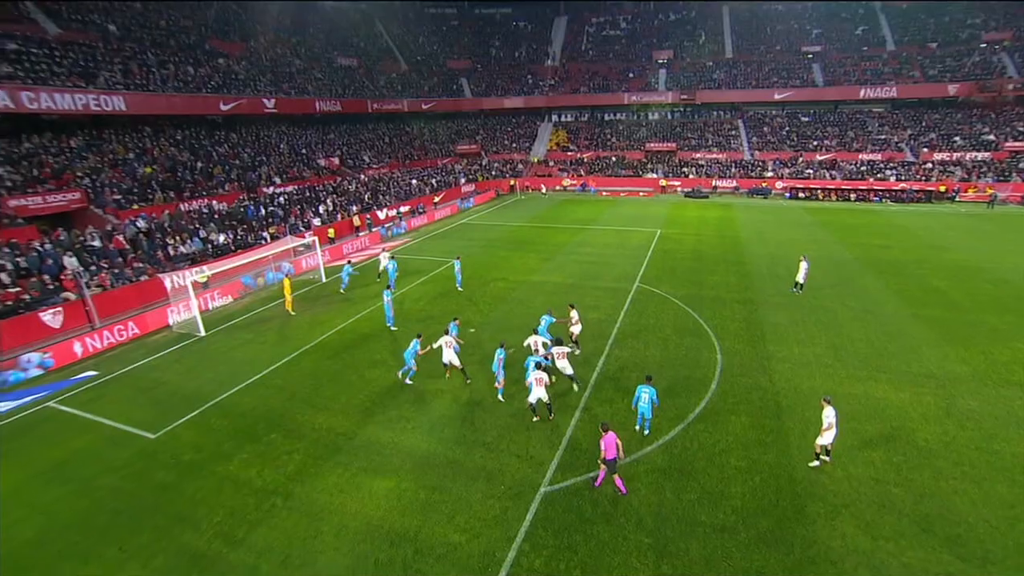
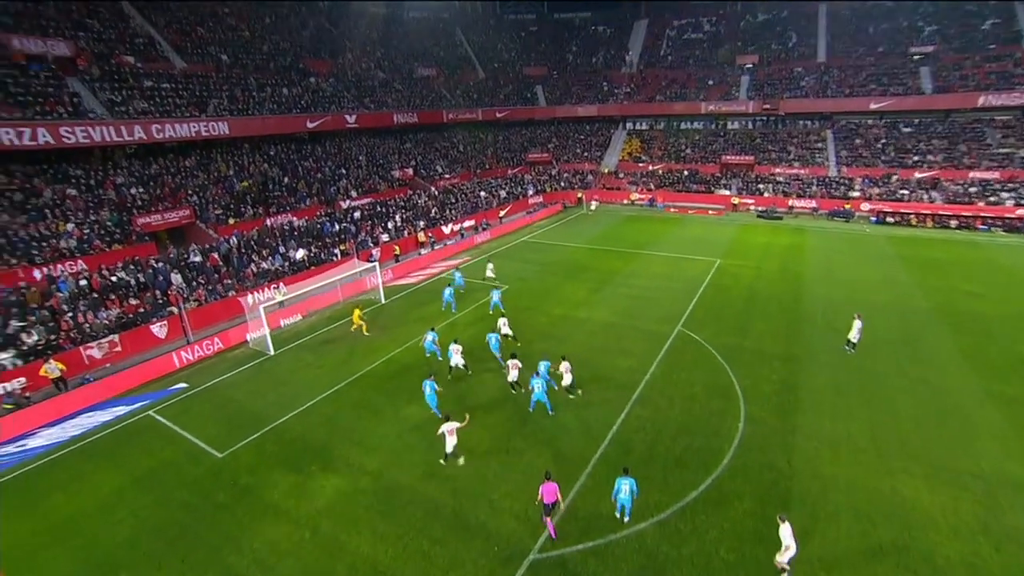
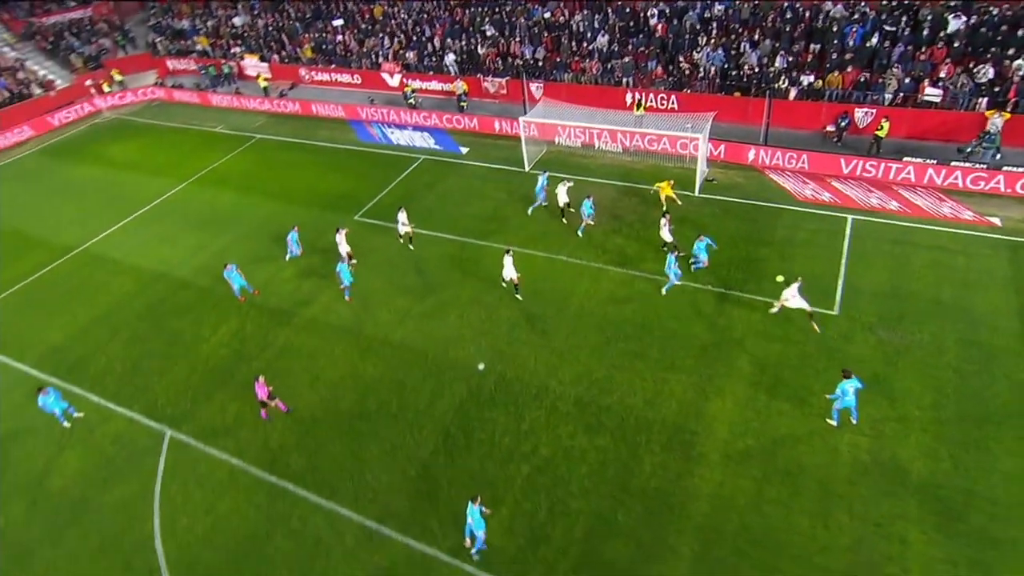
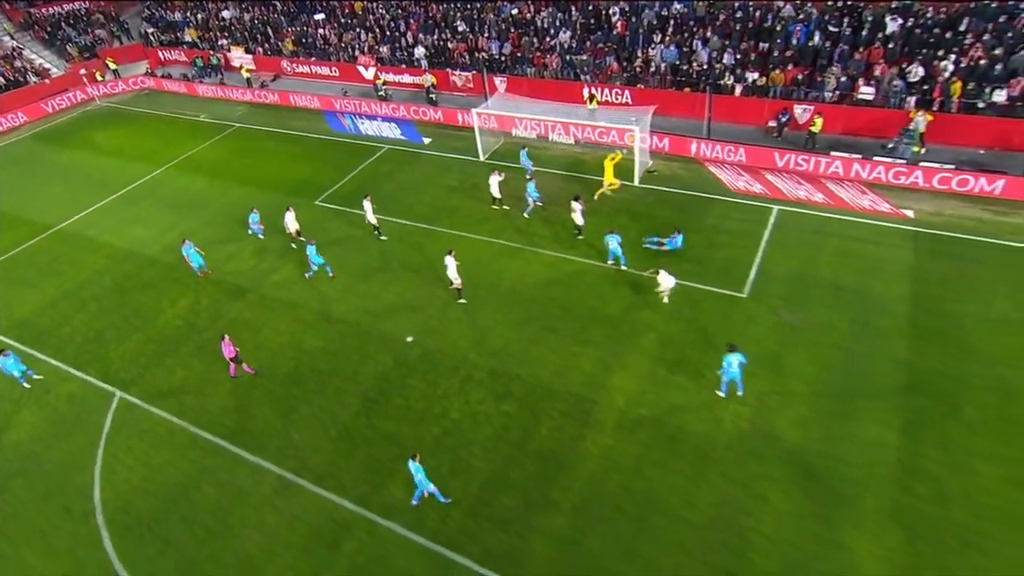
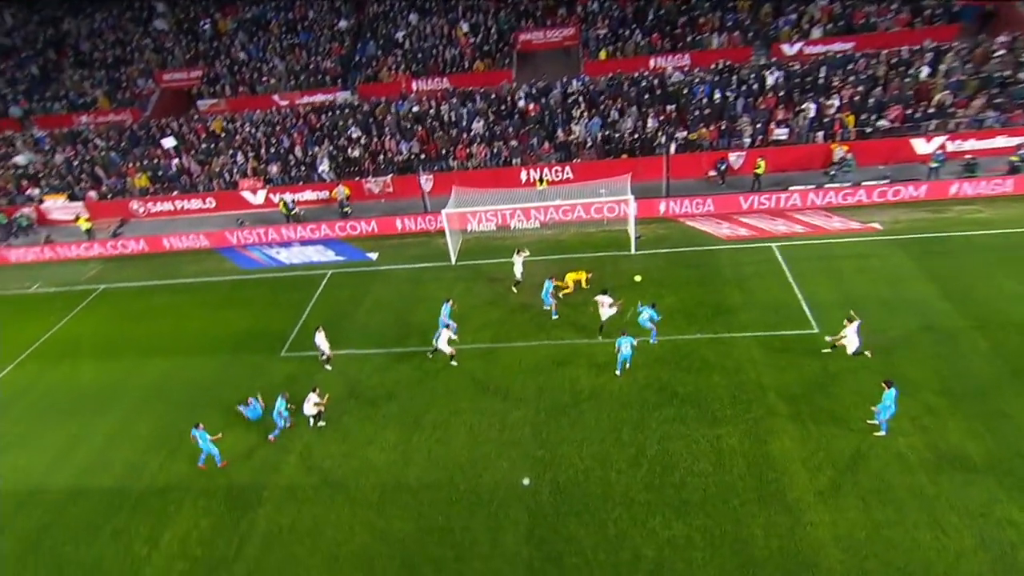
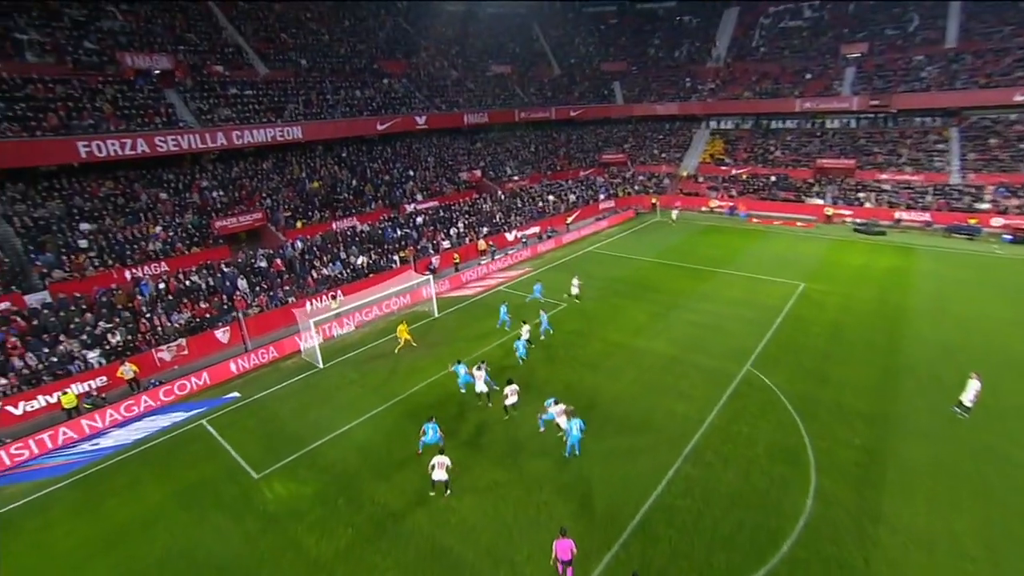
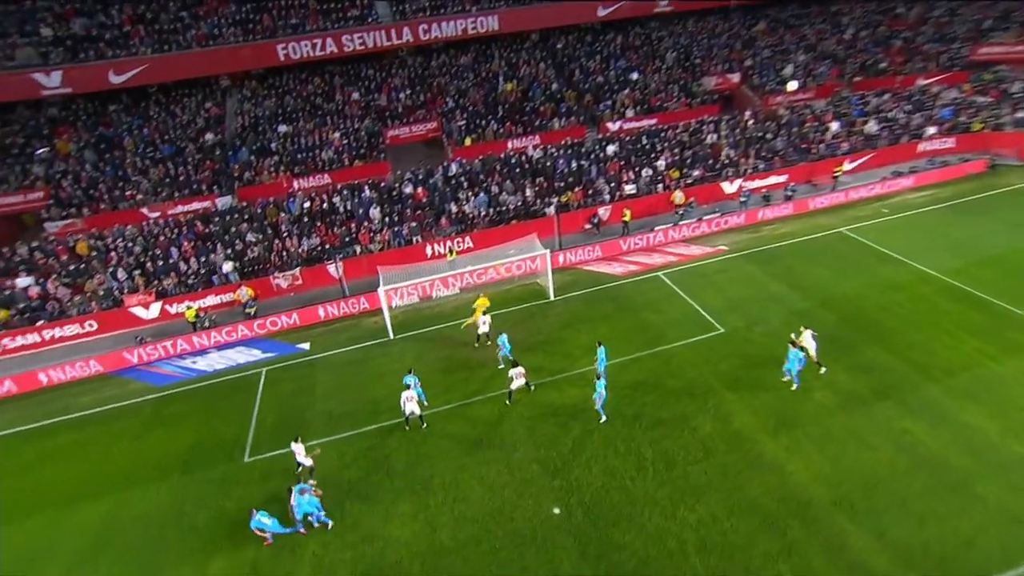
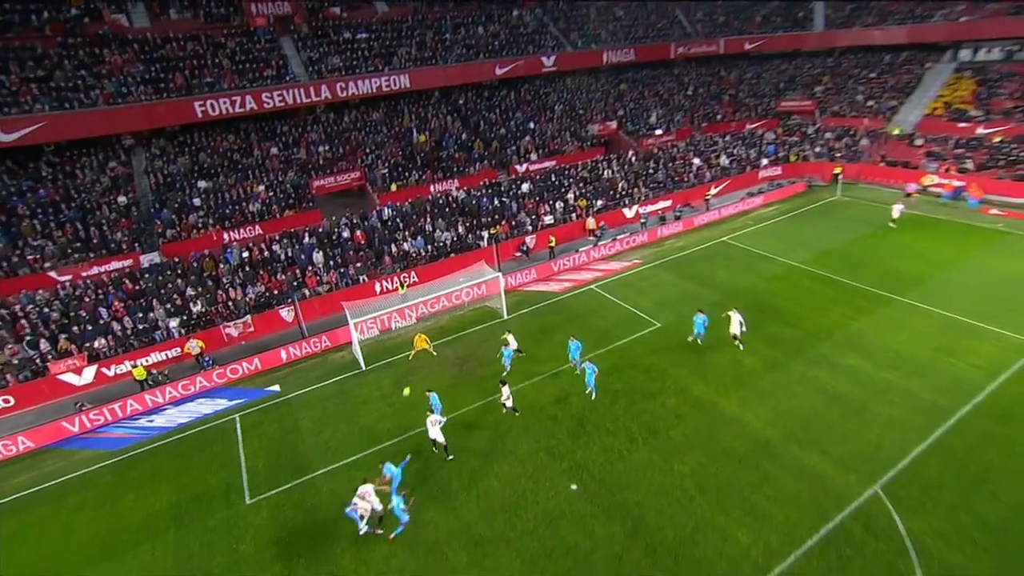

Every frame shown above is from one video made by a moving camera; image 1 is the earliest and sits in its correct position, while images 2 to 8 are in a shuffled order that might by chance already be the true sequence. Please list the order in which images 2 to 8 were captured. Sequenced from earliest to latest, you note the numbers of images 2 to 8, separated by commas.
2, 6, 8, 7, 5, 3, 4
